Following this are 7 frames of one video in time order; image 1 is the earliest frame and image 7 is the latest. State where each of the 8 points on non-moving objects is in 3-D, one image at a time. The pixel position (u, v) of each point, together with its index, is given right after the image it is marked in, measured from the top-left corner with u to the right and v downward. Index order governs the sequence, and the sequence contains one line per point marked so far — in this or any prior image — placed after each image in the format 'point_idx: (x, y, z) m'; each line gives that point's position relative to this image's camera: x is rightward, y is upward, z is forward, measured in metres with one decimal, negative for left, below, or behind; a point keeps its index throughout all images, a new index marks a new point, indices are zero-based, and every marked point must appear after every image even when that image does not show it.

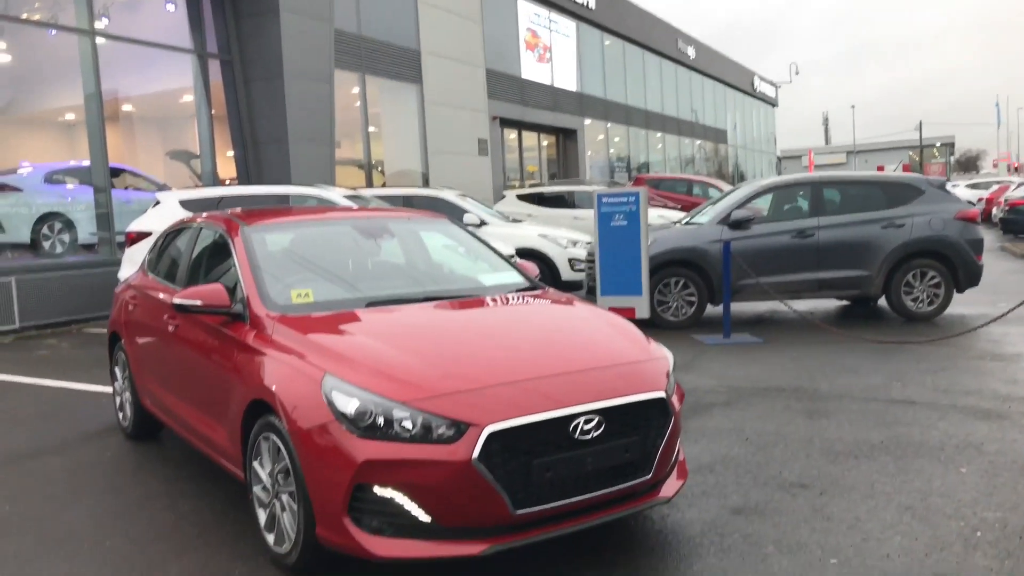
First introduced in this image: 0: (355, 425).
0: (-0.6, -0.5, +3.5) m
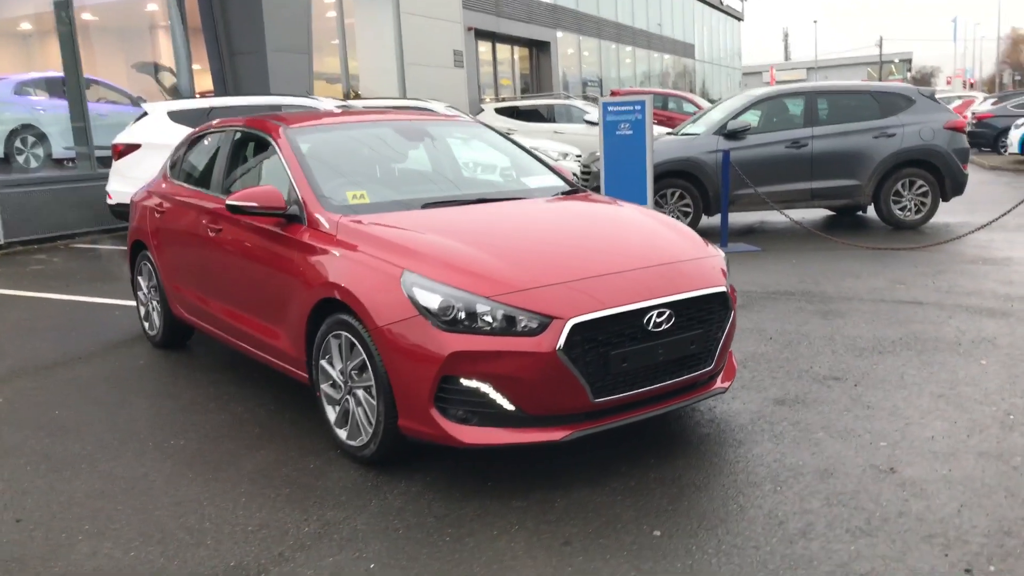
0: (-0.3, -0.1, +3.6) m
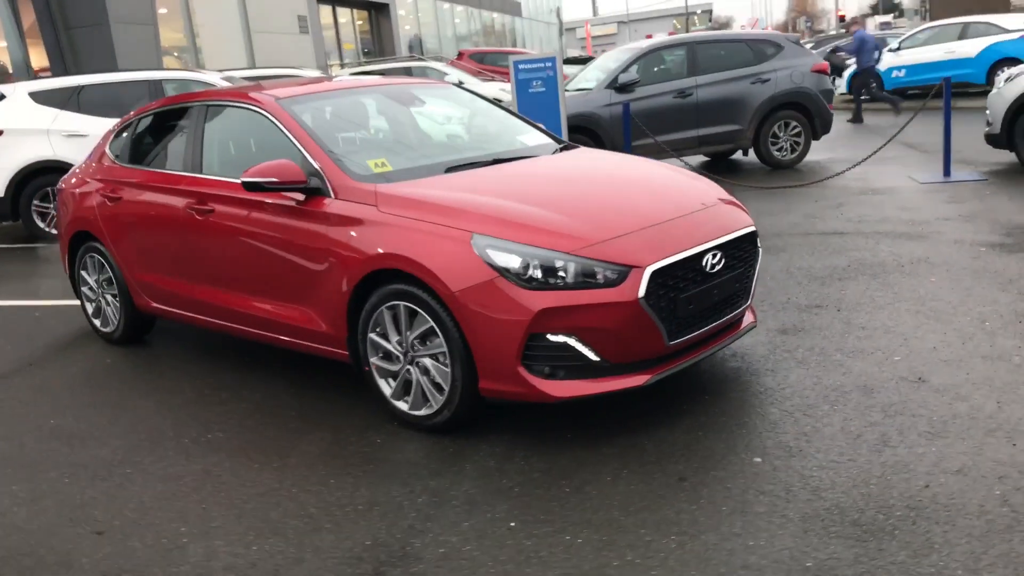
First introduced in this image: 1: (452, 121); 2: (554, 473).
0: (0.0, 0.0, +3.6) m
1: (-0.3, +0.9, +5.1) m
2: (+0.2, -0.7, +3.5) m
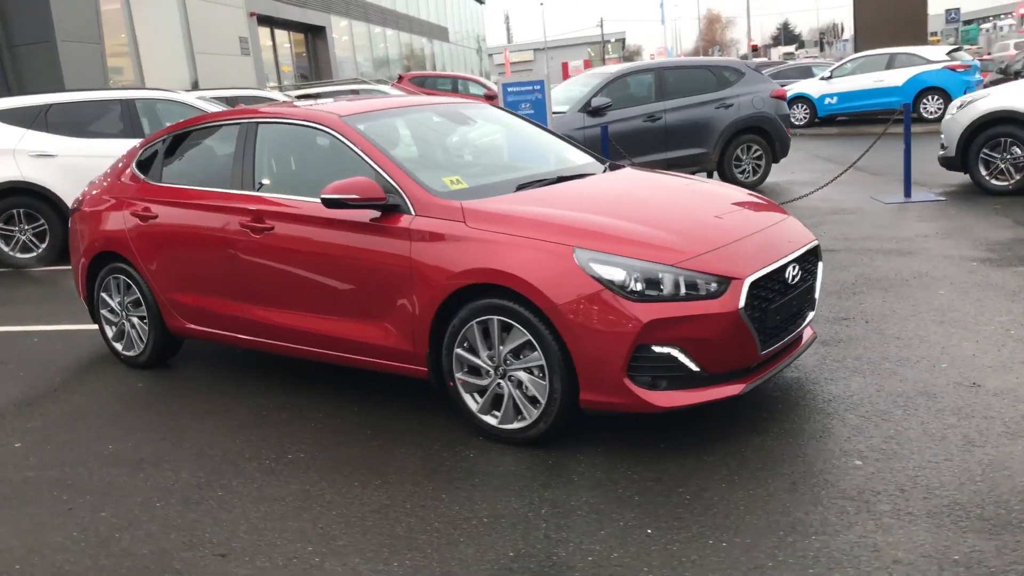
0: (+0.5, 0.0, +3.7) m
1: (-0.1, +0.8, +5.2) m
2: (+0.6, -0.8, +3.6) m
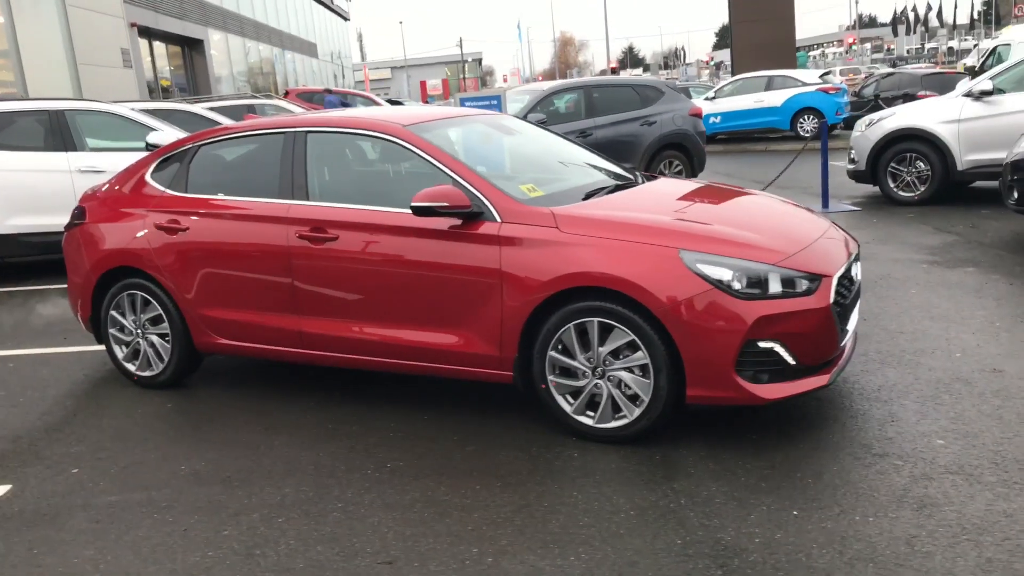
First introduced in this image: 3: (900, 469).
0: (+0.9, 0.0, +3.9) m
1: (+0.2, +0.8, +5.3) m
2: (+1.1, -0.7, +3.8) m
3: (+1.6, -0.7, +3.8) m
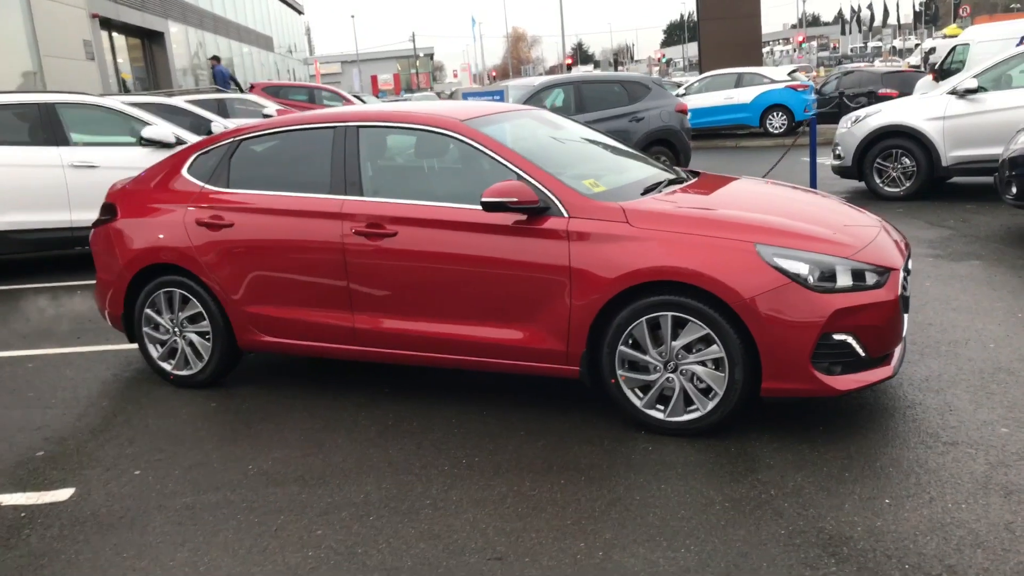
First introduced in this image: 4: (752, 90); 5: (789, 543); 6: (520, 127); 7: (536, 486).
0: (+1.3, 0.0, +4.0) m
1: (+0.4, +0.8, +5.3) m
2: (+1.5, -0.7, +3.9) m
3: (+1.9, -0.7, +3.9) m
4: (+5.1, +4.2, +19.7) m
5: (+1.0, -0.9, +3.2) m
6: (0.0, +0.9, +5.0) m
7: (+0.1, -0.8, +3.8) m
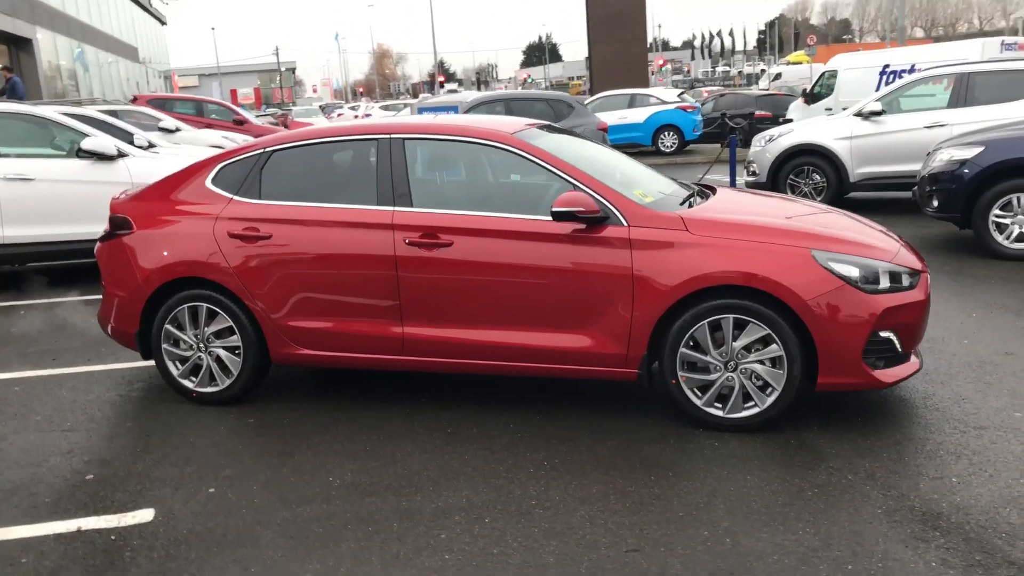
0: (+1.6, 0.0, +4.3) m
1: (+0.6, +0.8, +5.5) m
2: (+1.8, -0.7, +4.3) m
3: (+2.3, -0.7, +4.3) m
4: (+3.0, +4.0, +20.6) m
5: (+1.5, -0.9, +3.5) m
6: (+0.2, +0.8, +5.2) m
7: (+0.5, -0.8, +4.0) m
